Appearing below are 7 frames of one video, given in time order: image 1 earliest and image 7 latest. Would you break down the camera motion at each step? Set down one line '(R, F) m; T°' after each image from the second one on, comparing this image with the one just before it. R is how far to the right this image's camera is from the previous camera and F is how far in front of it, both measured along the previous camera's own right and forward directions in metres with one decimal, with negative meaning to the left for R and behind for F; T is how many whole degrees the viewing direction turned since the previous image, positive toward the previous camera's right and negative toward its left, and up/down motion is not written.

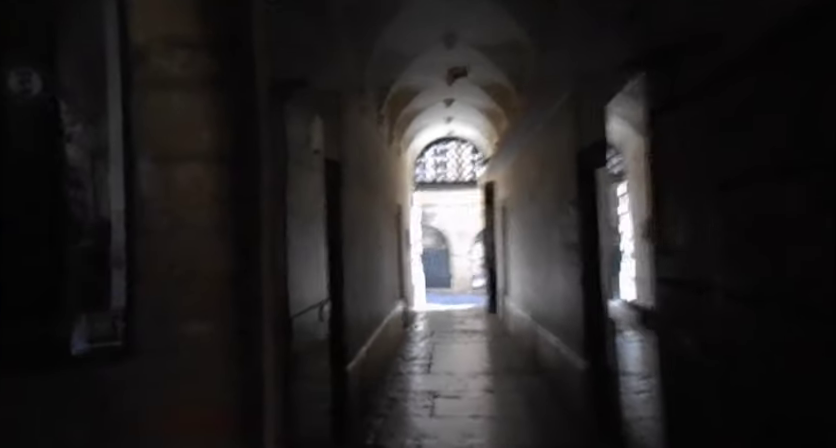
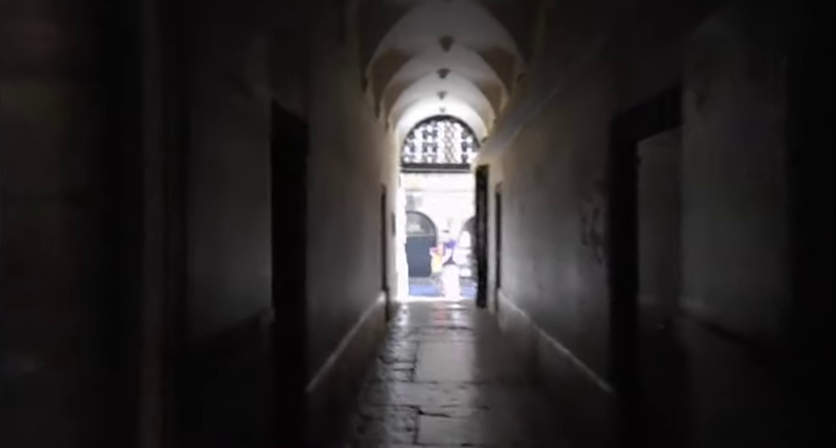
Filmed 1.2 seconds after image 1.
(0.0, +0.9) m; +1°
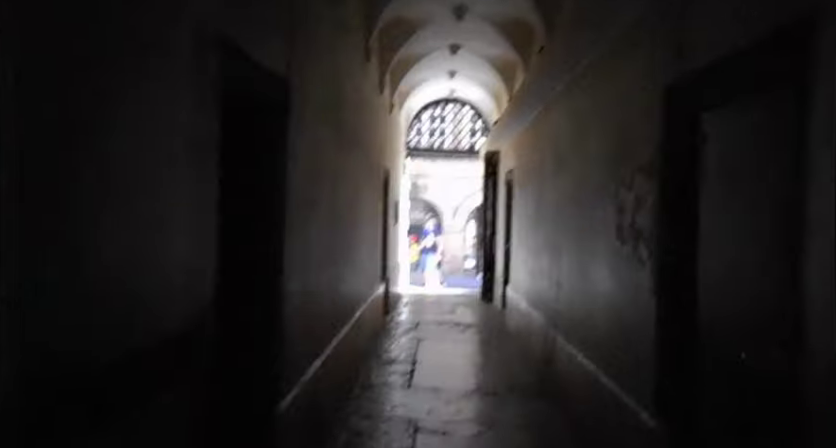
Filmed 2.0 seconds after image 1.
(0.0, +0.6) m; 0°
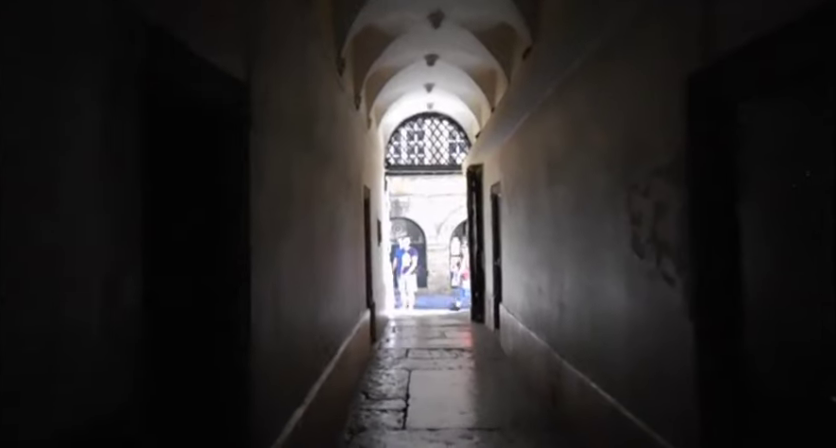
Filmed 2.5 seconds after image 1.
(0.0, +0.4) m; +2°
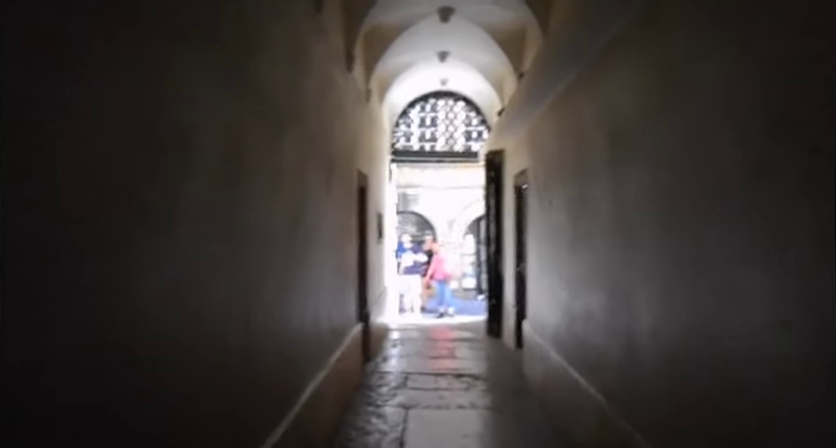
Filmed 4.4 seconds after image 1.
(+0.1, +1.4) m; -1°
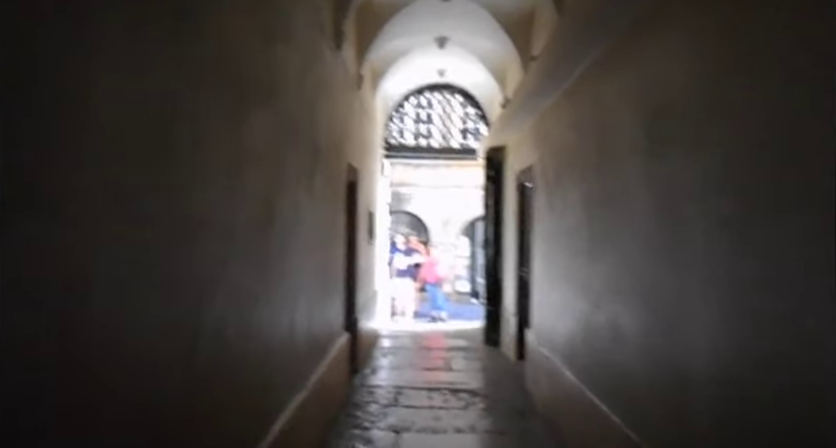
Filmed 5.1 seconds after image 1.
(0.0, +0.6) m; +1°
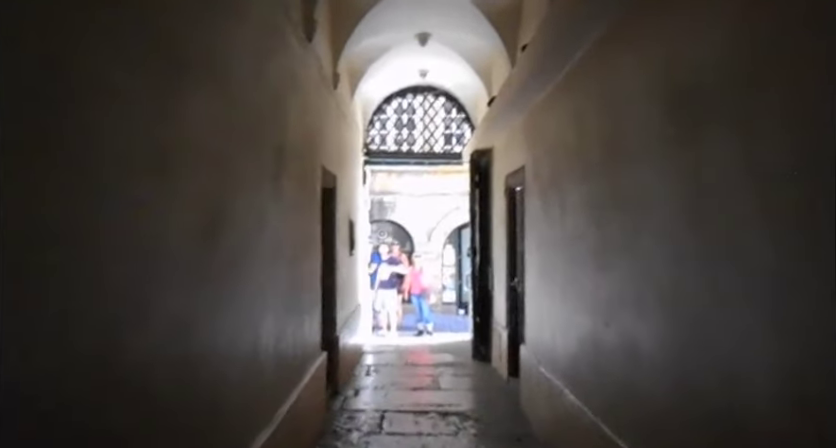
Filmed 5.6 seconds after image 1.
(0.0, +0.4) m; +2°
